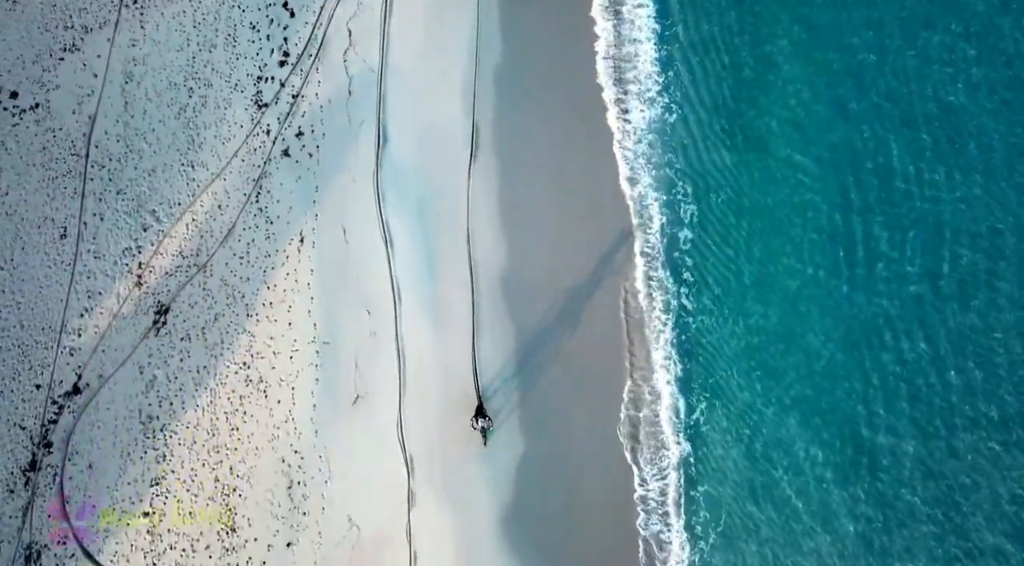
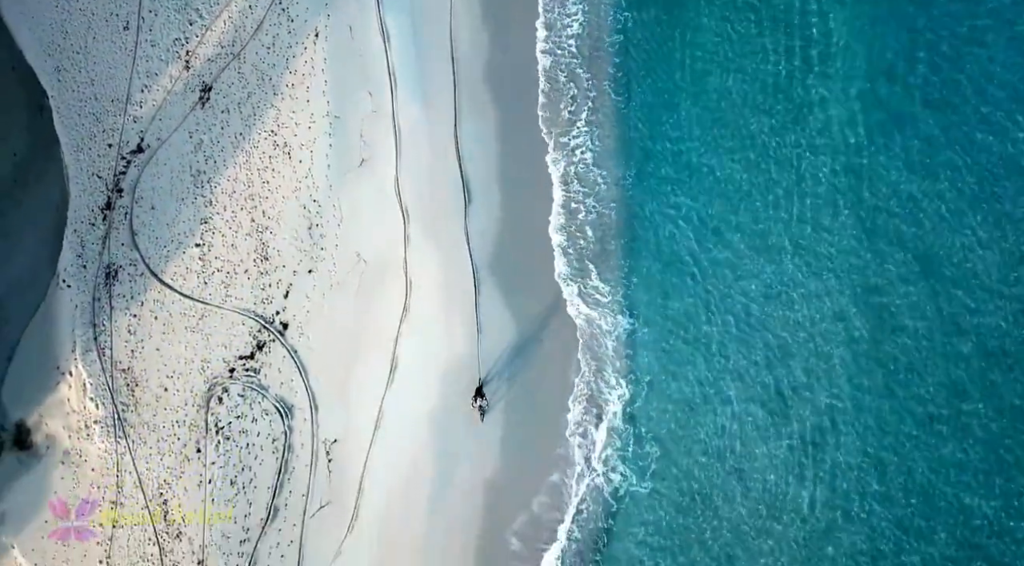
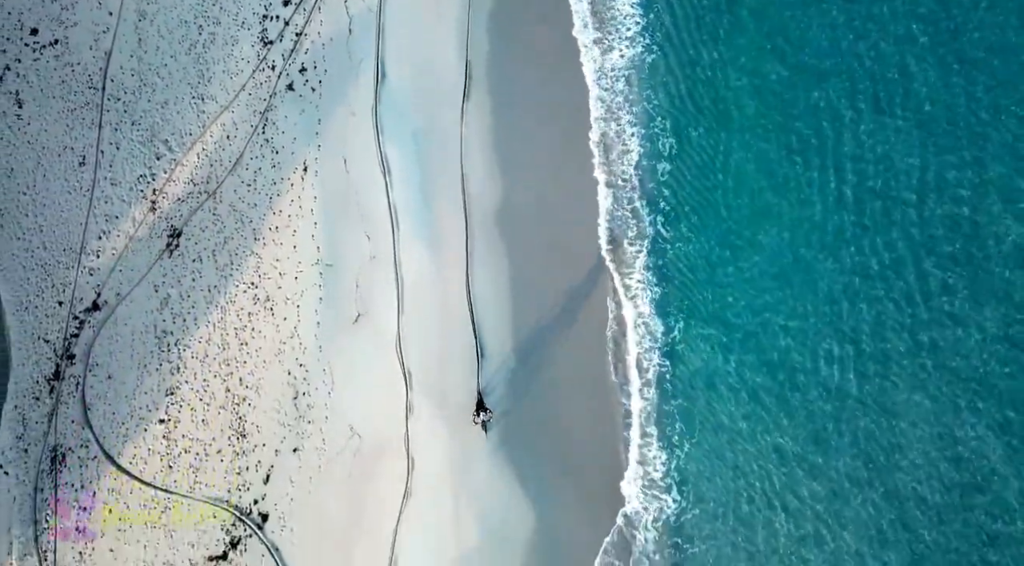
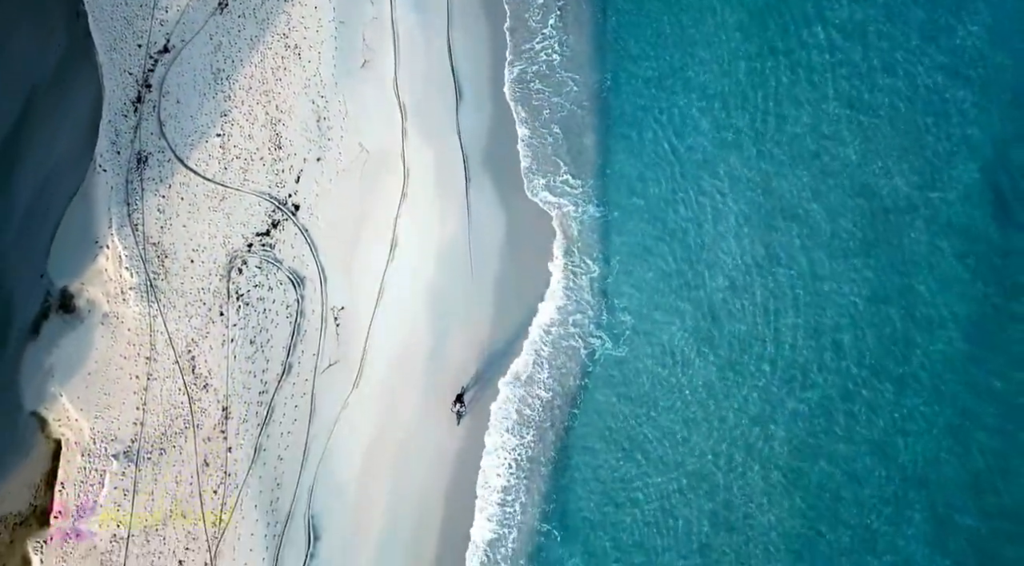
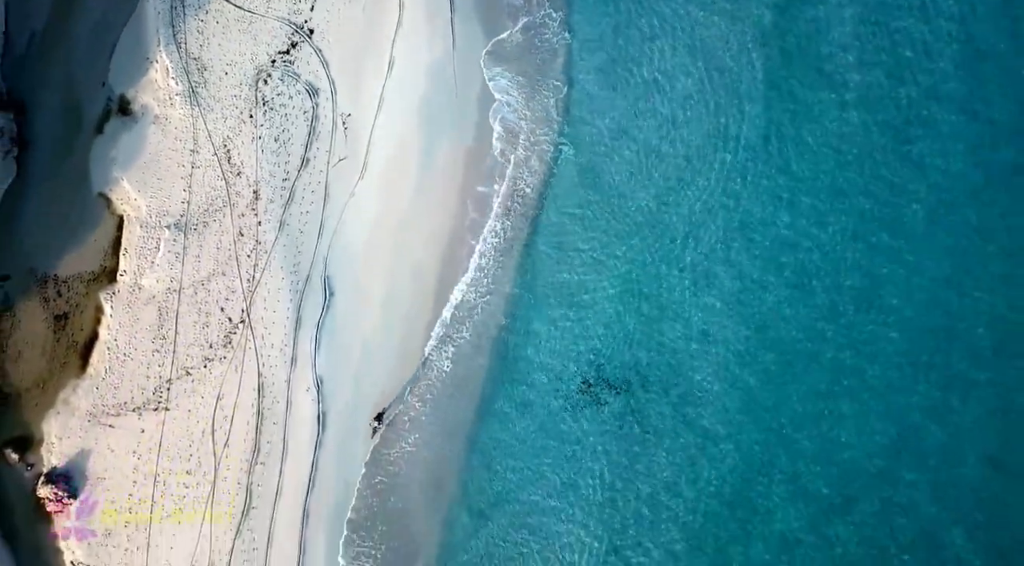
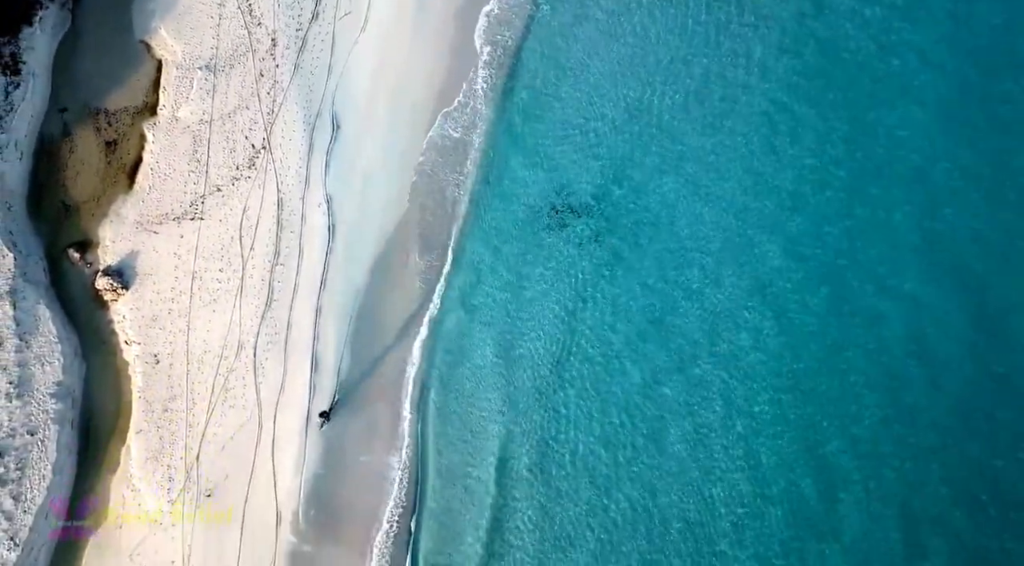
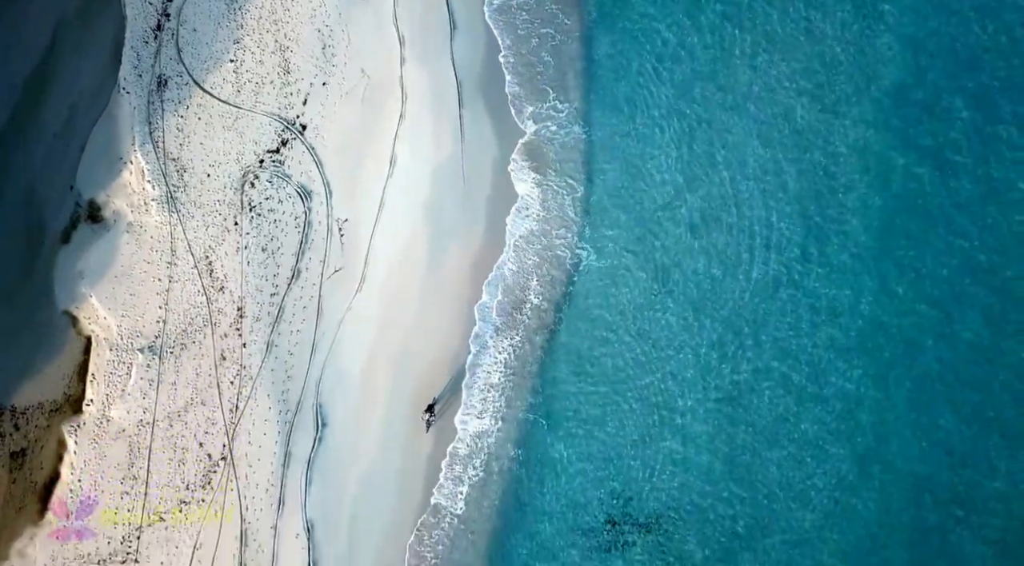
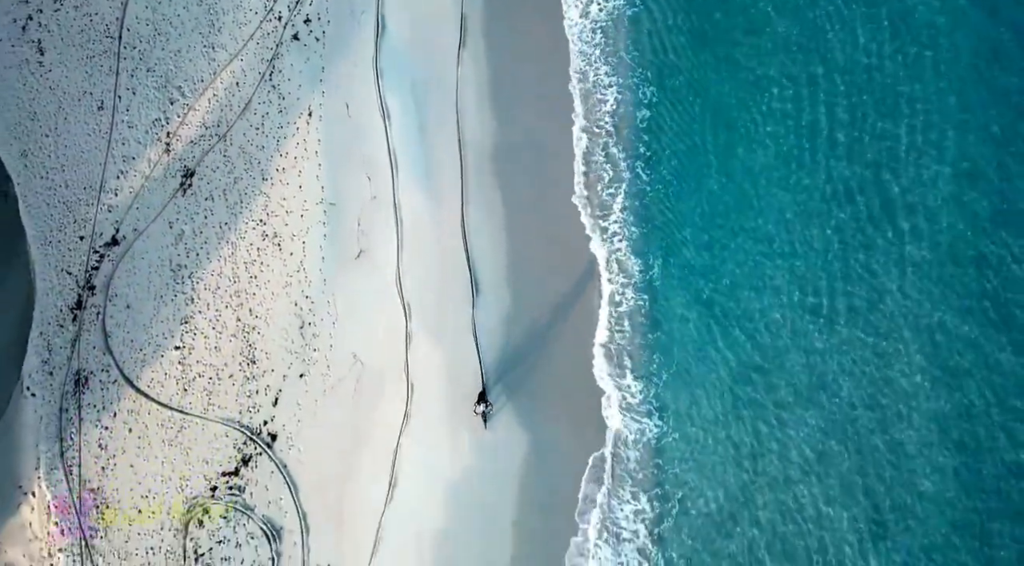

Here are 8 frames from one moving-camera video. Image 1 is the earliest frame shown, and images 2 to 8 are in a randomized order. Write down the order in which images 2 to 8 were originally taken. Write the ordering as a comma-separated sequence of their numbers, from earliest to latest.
3, 8, 2, 4, 7, 5, 6
